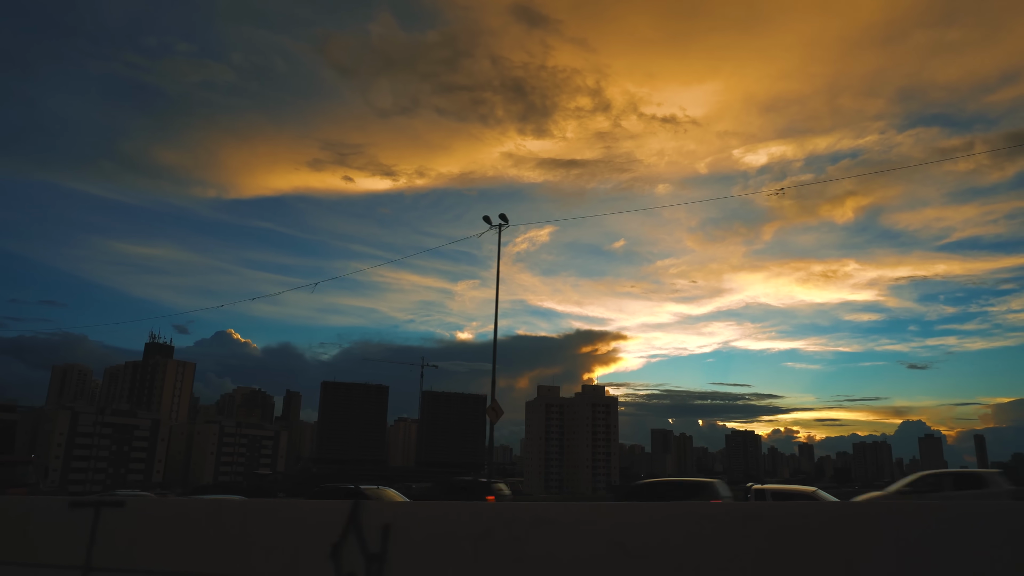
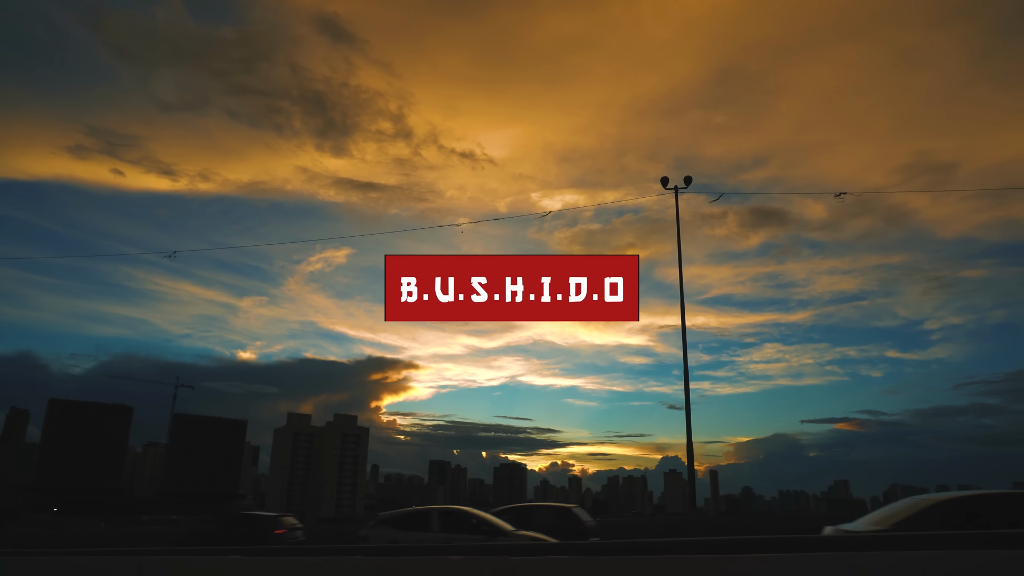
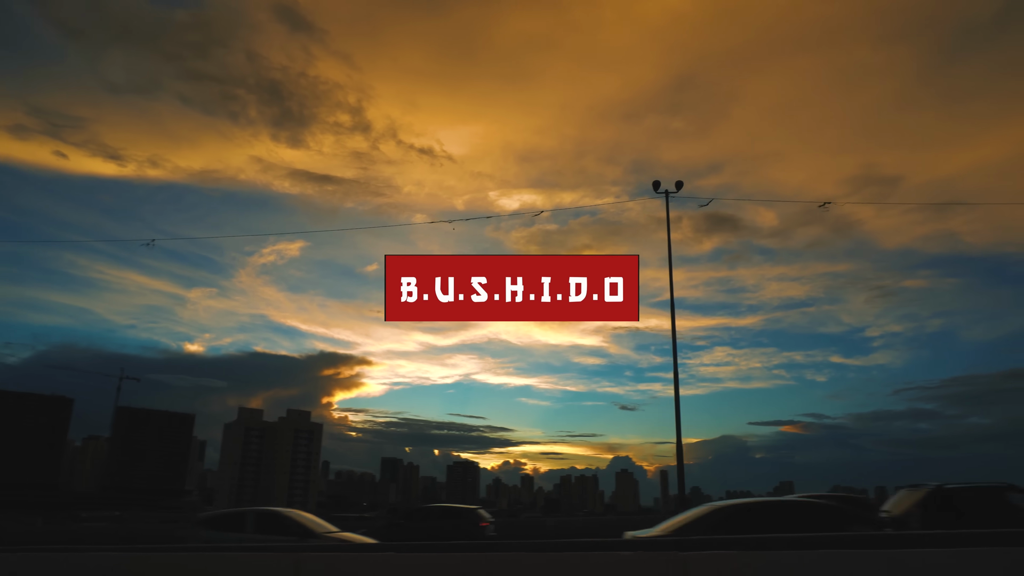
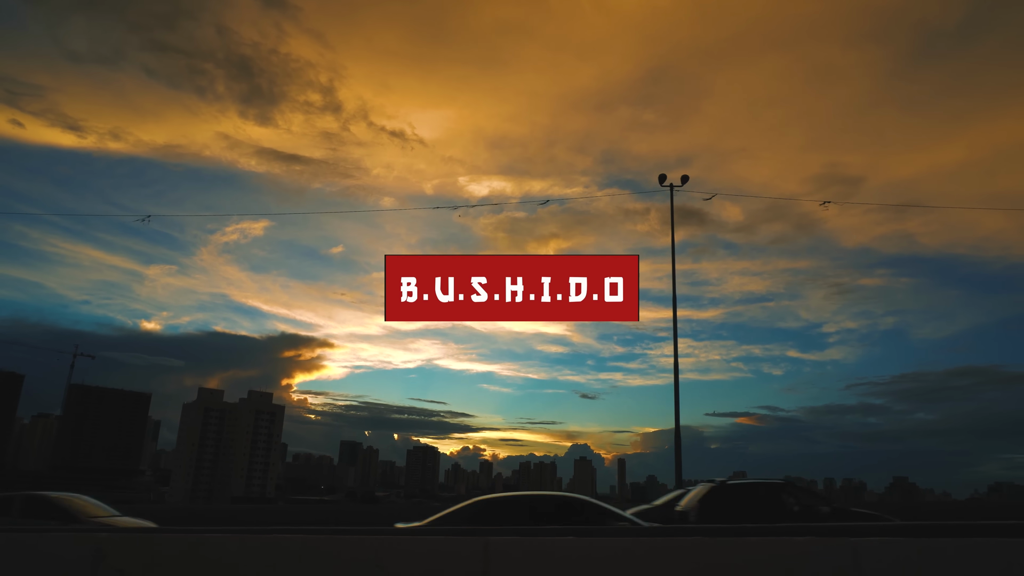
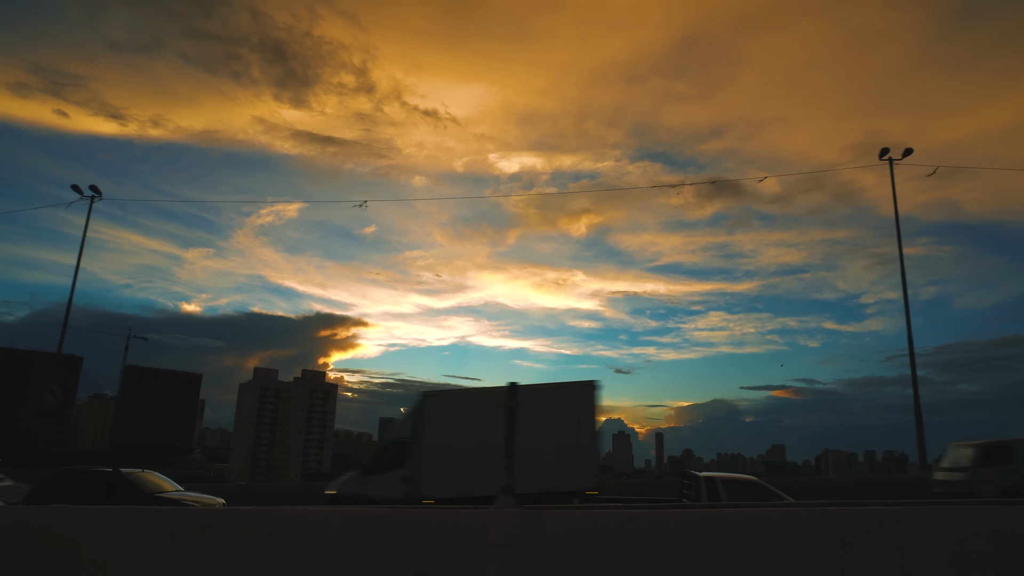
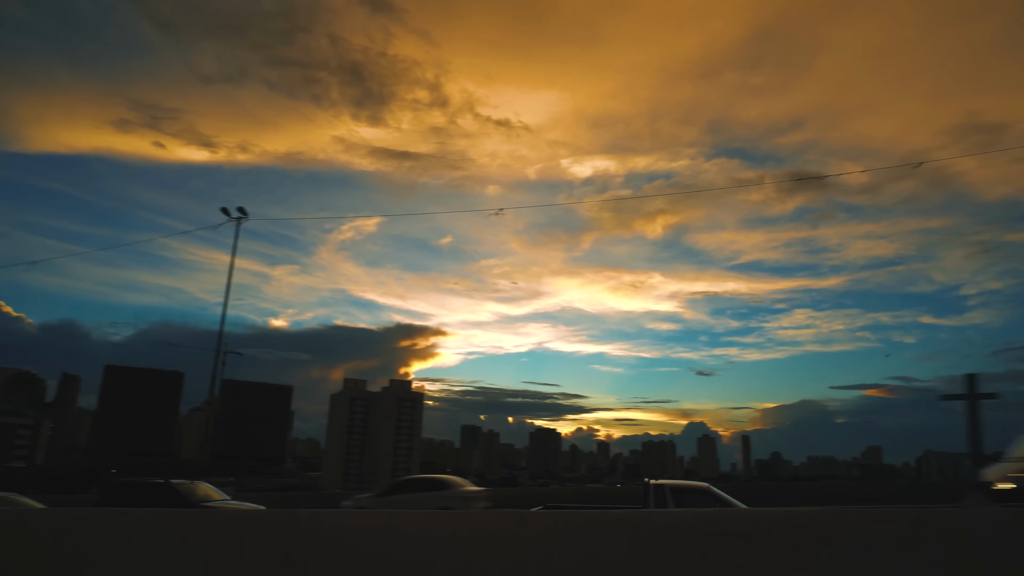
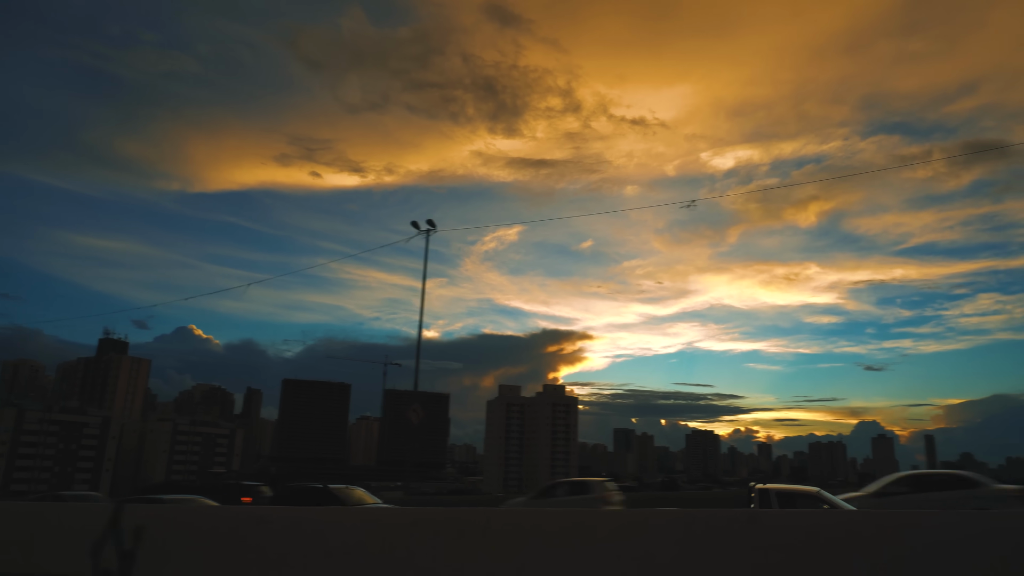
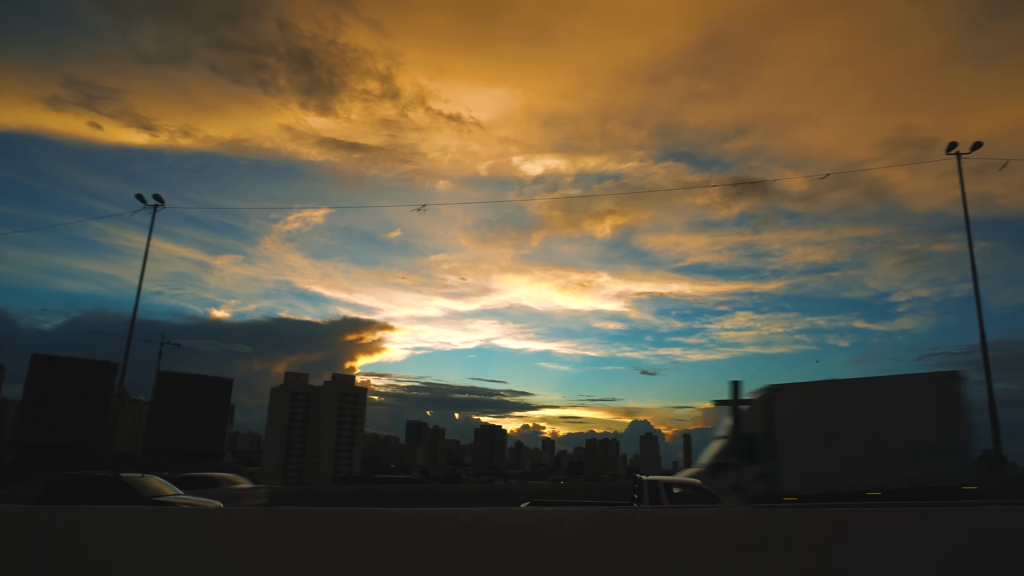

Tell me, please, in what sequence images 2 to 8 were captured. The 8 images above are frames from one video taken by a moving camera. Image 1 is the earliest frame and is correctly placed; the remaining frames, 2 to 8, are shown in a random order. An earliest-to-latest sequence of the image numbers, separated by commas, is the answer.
7, 6, 8, 5, 4, 3, 2
